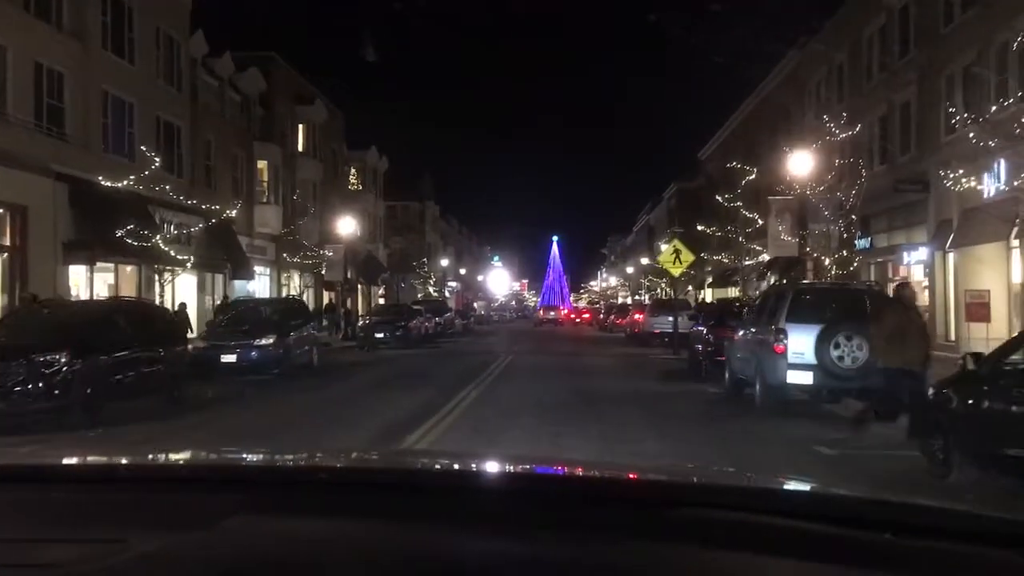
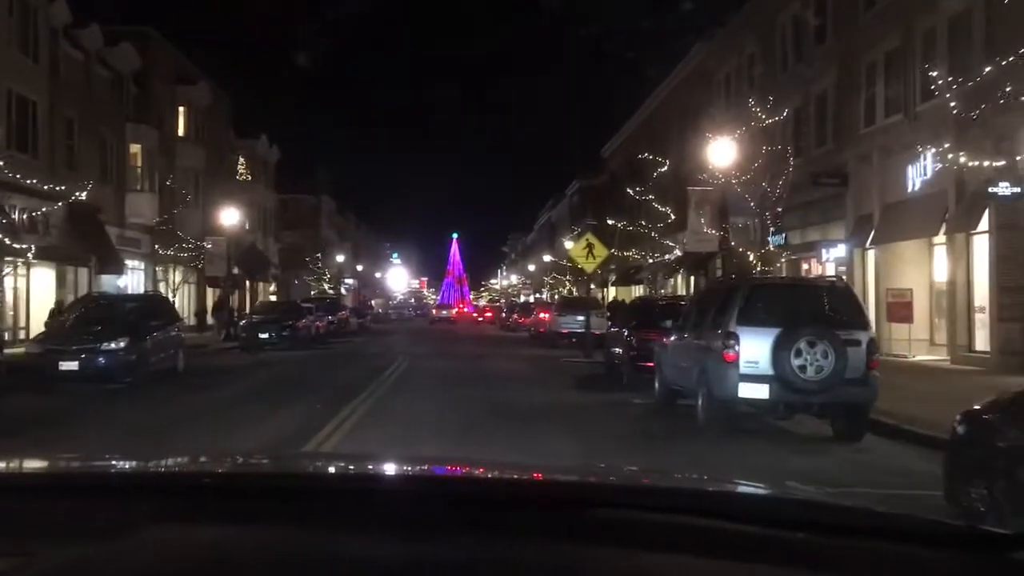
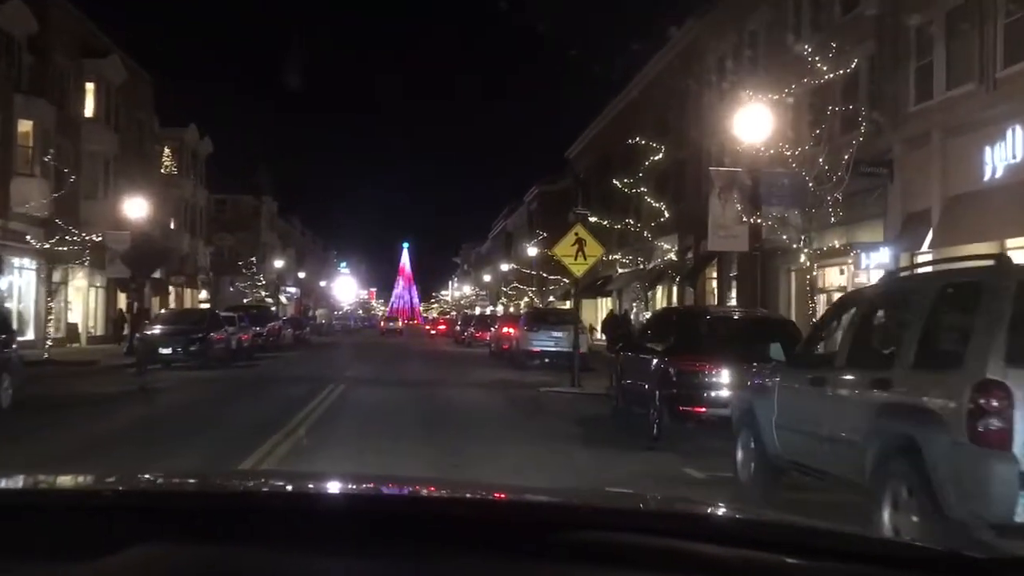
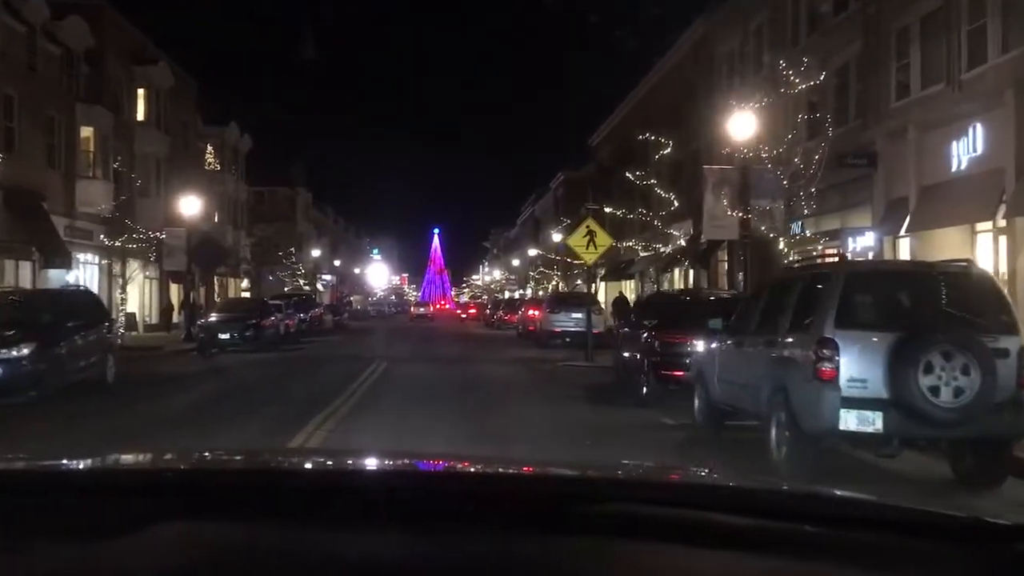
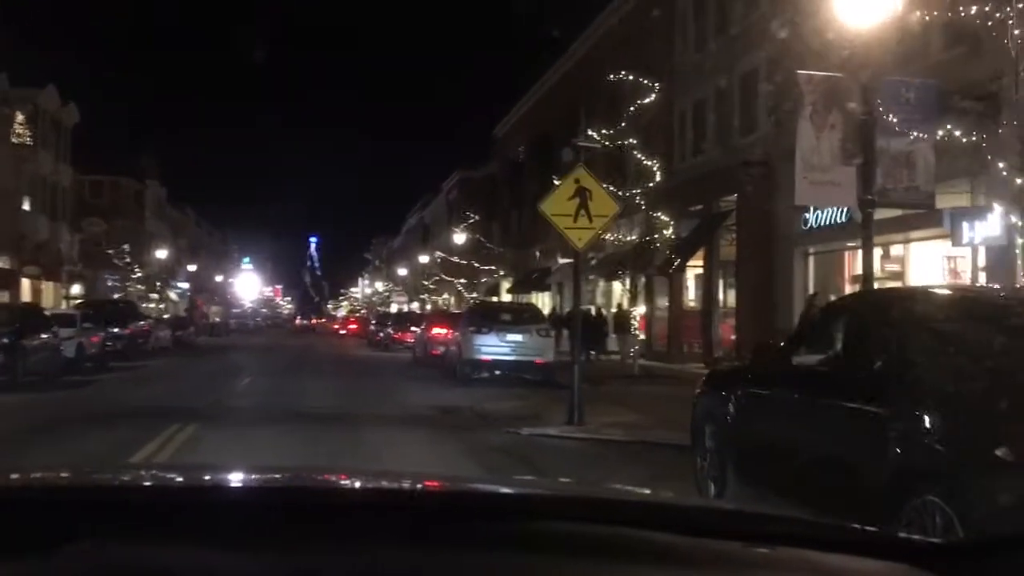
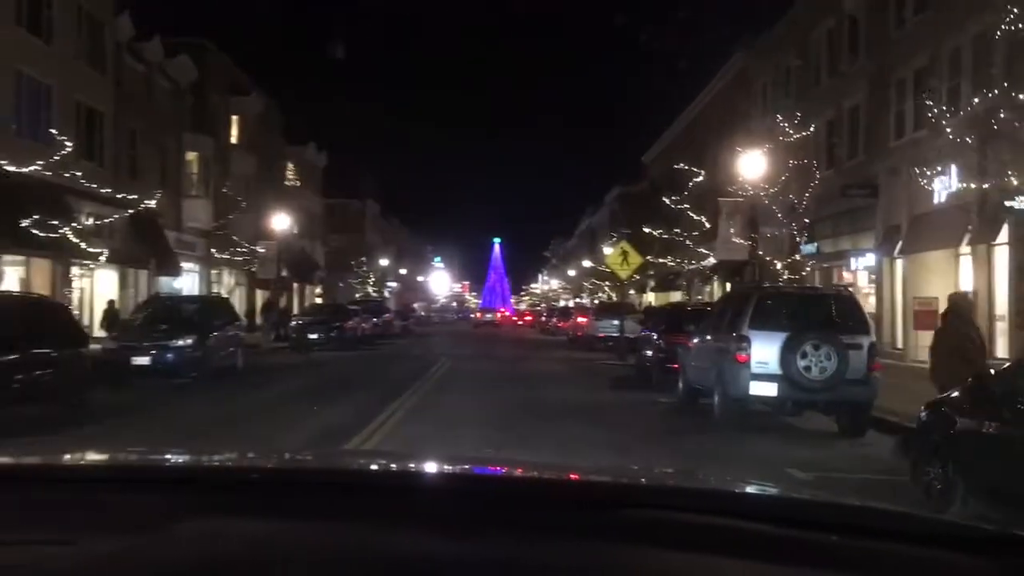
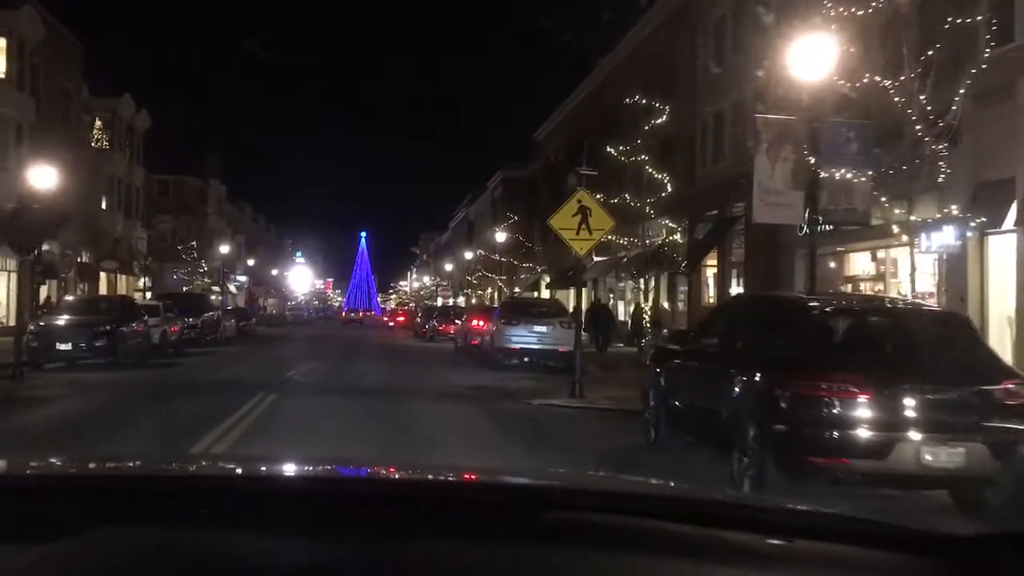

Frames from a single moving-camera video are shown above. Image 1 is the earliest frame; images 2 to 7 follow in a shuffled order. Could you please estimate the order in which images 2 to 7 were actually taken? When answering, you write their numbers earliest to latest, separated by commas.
6, 2, 4, 3, 7, 5
